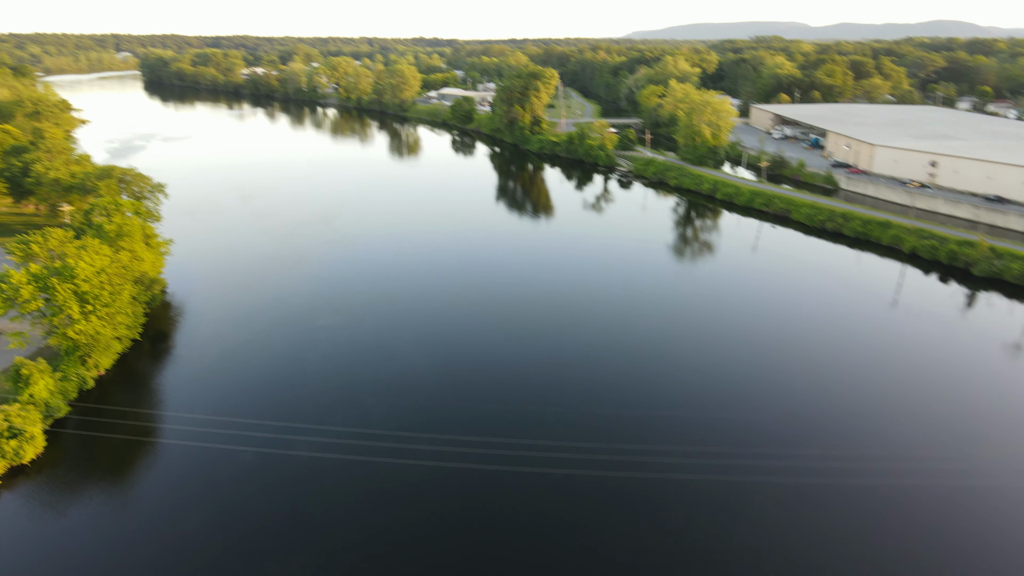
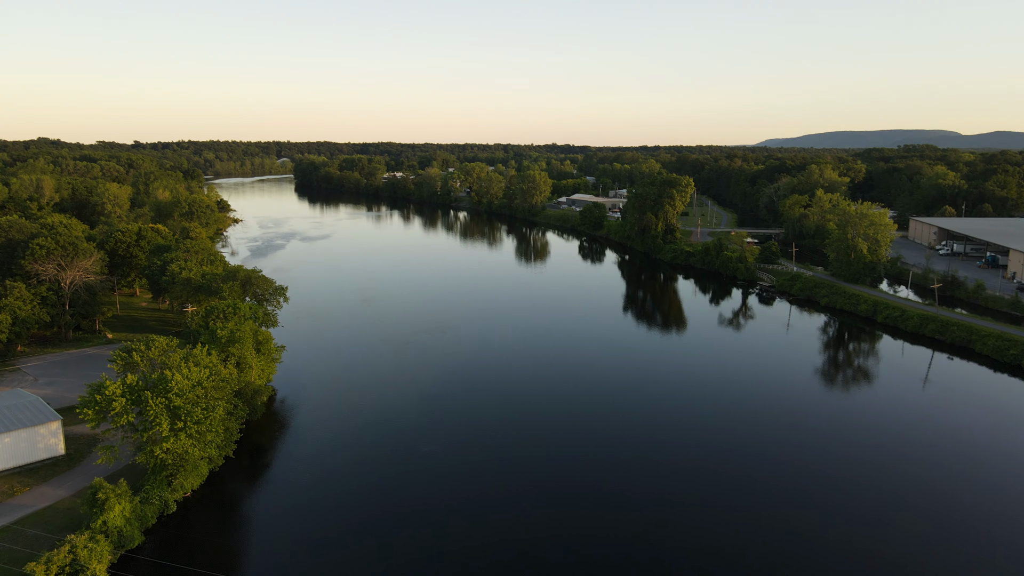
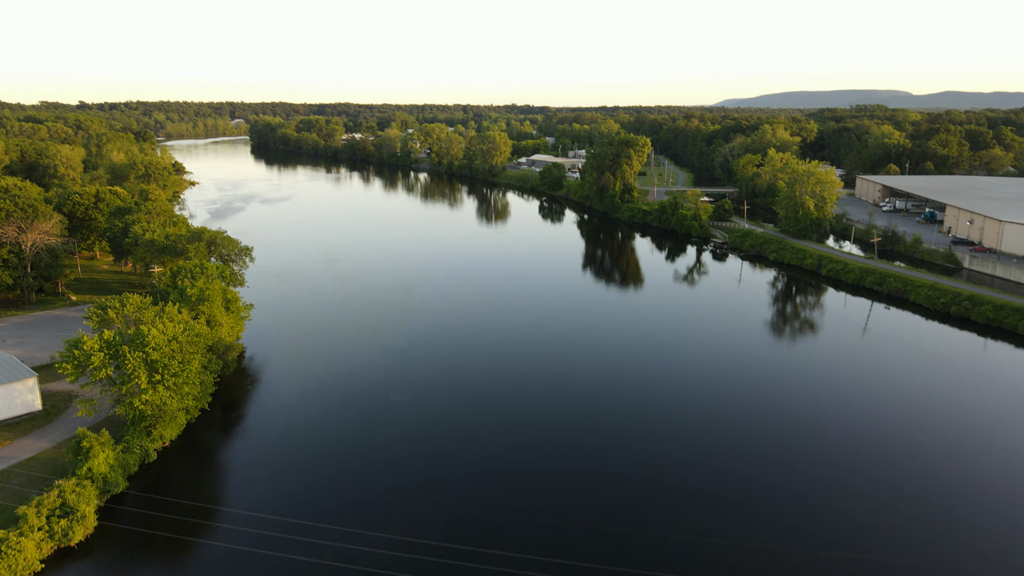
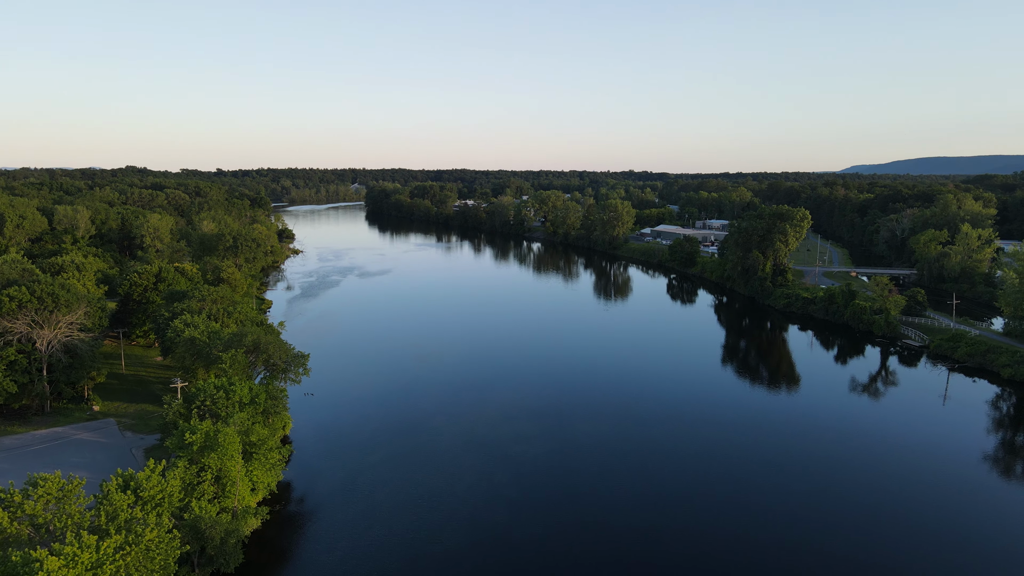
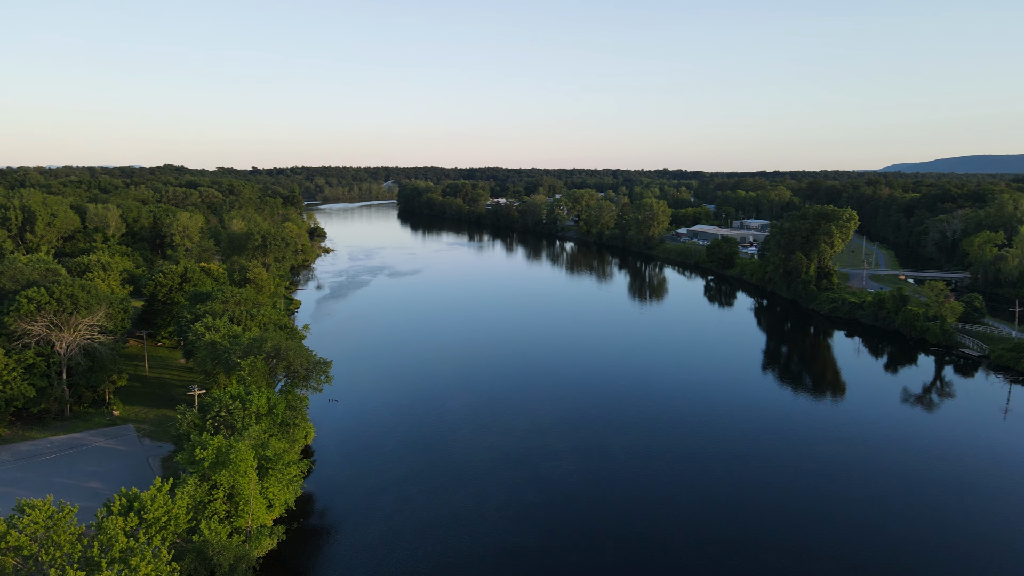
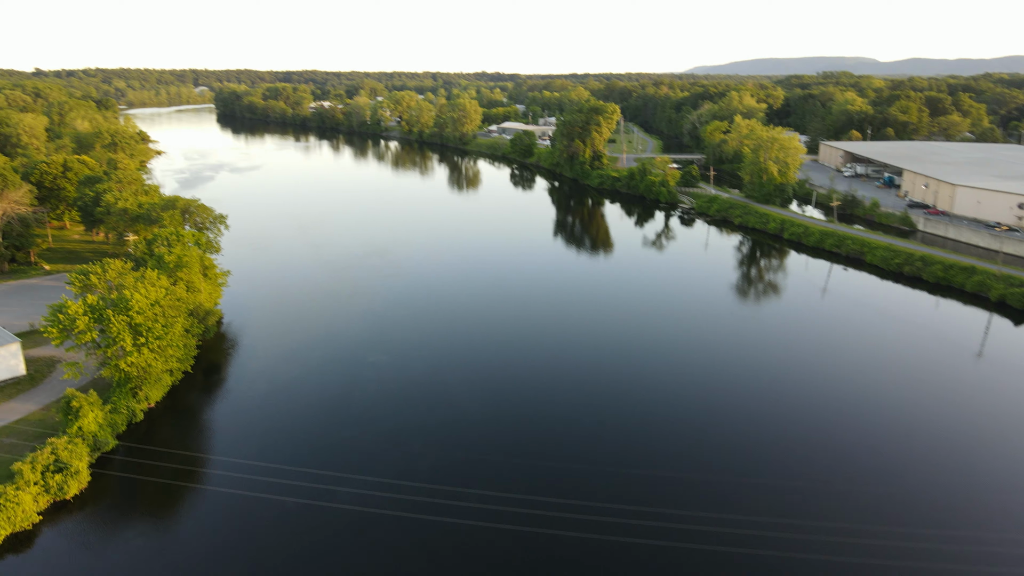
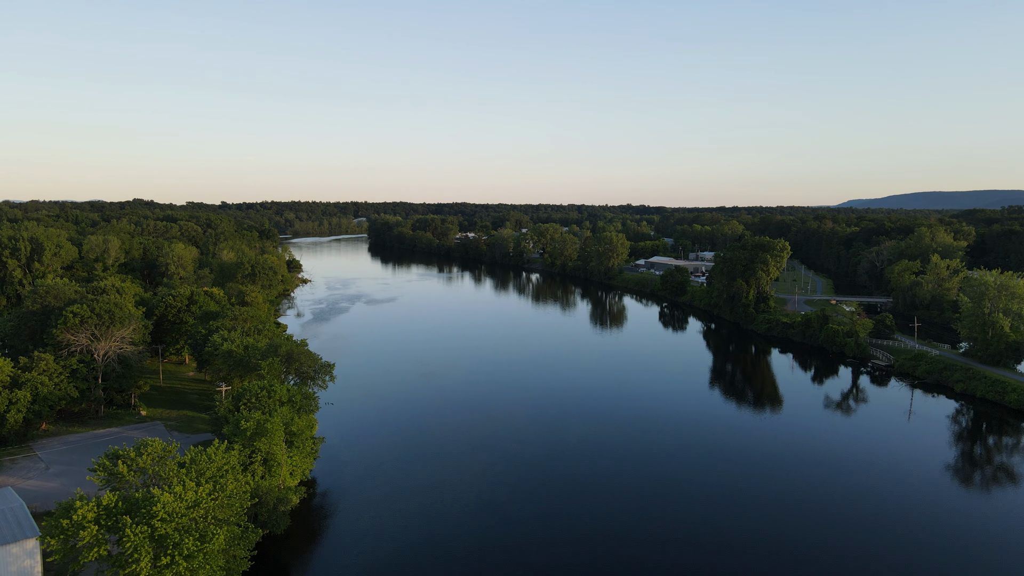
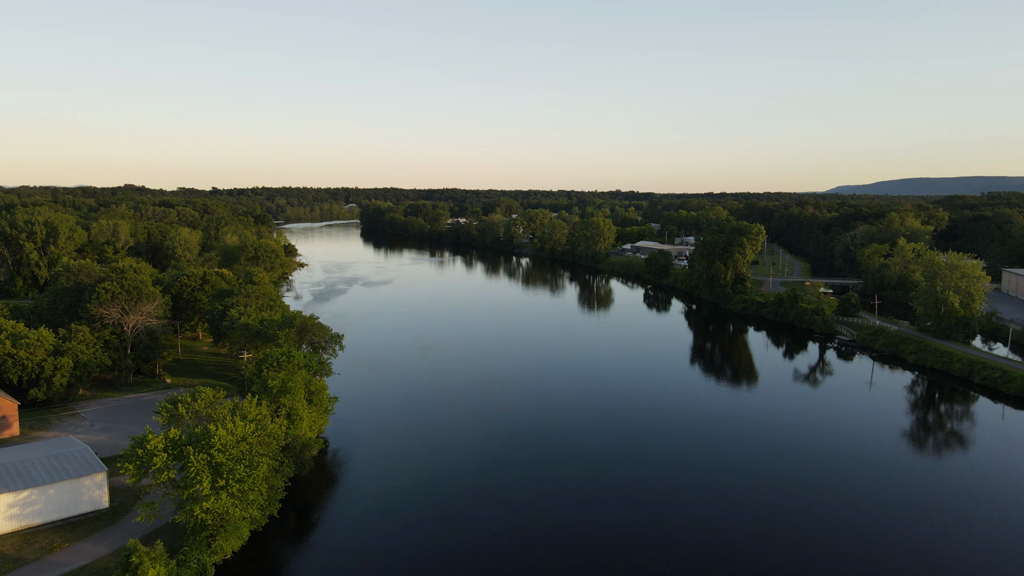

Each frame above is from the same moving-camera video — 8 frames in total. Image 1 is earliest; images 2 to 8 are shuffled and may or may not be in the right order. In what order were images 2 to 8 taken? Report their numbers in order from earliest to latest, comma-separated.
6, 3, 2, 8, 7, 4, 5
